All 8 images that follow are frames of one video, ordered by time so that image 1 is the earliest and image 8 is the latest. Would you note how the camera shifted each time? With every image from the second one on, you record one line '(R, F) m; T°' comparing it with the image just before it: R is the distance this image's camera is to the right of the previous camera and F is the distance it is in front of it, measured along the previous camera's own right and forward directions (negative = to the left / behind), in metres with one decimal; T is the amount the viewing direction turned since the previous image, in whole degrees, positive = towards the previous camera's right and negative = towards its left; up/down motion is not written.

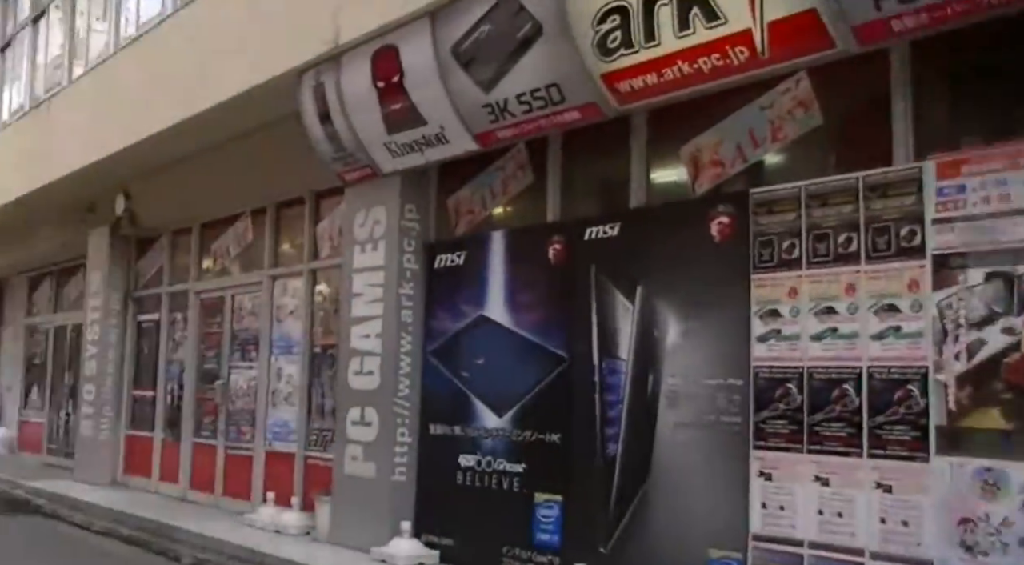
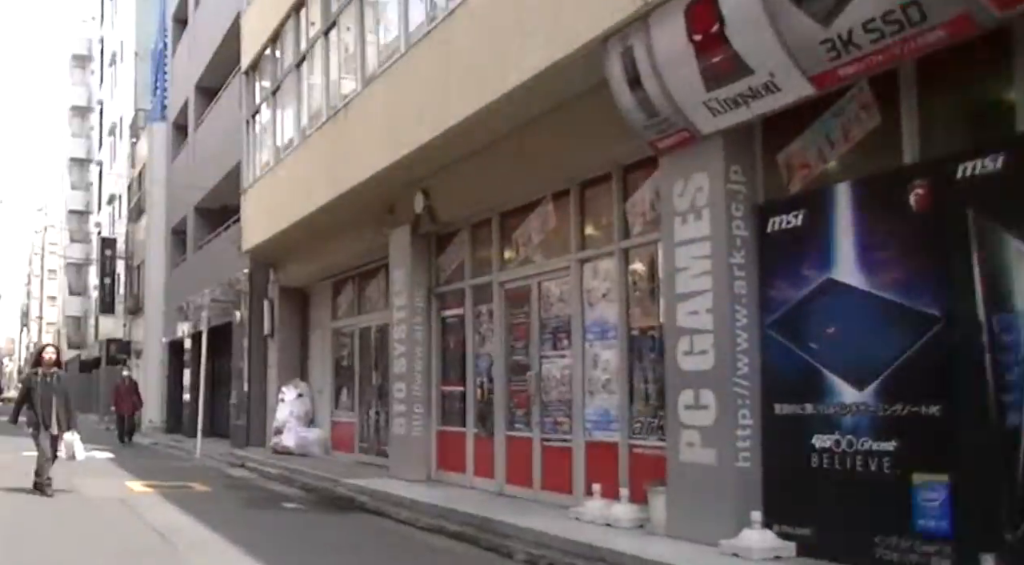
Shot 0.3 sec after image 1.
(-1.3, +0.7) m; -13°
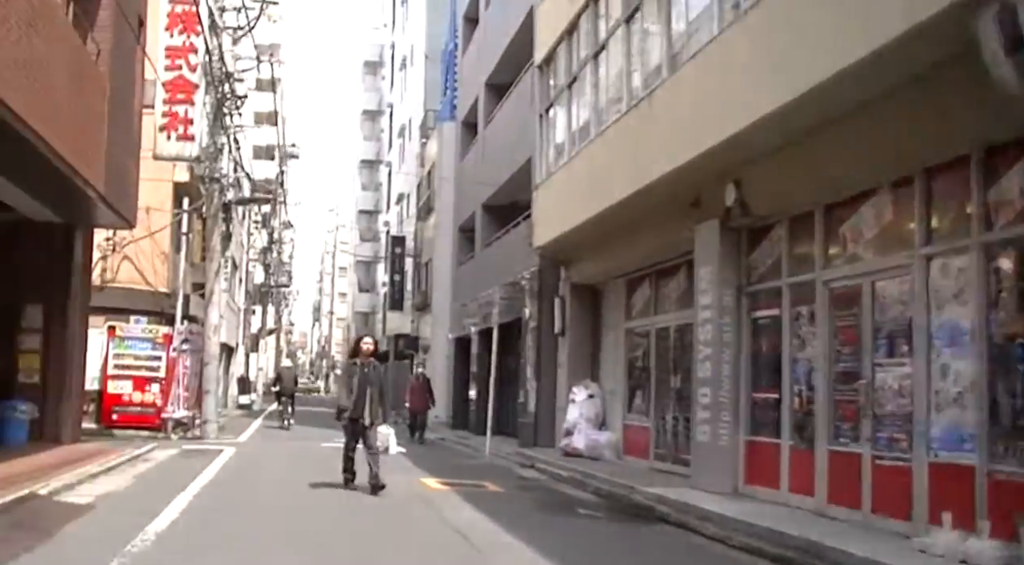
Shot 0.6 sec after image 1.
(-0.9, +0.7) m; -15°
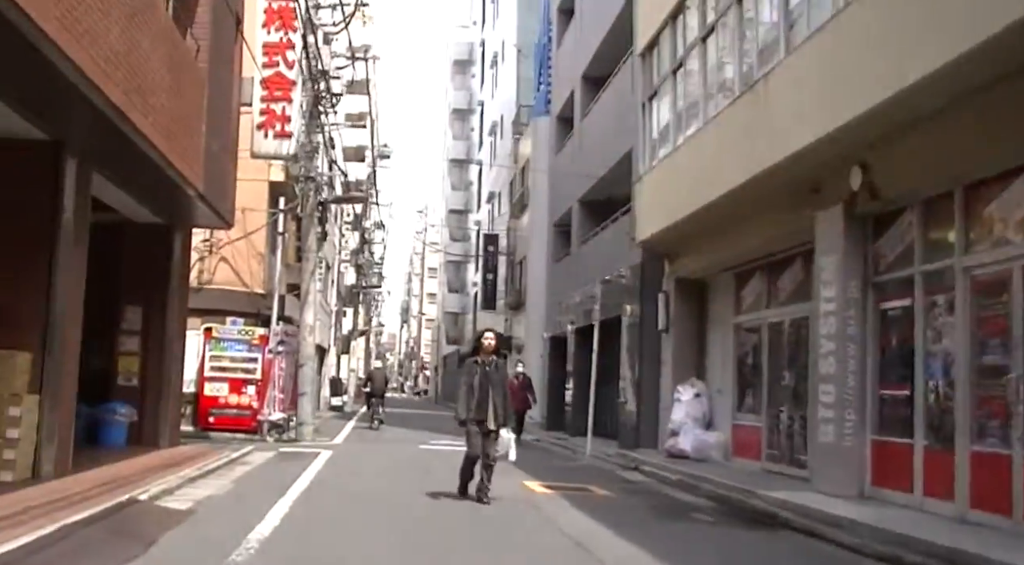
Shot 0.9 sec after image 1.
(-0.3, +0.6) m; -5°
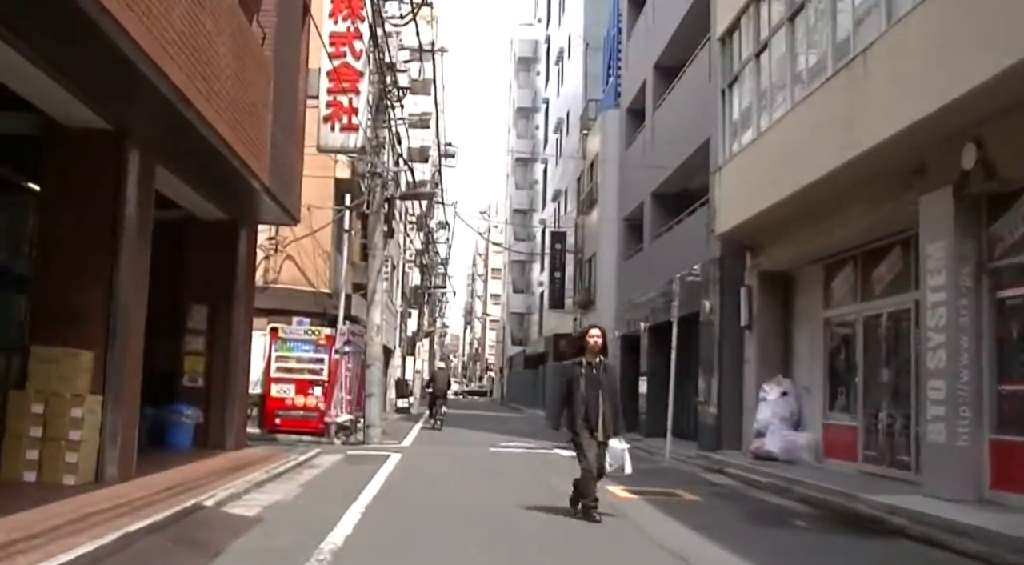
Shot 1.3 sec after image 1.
(-0.2, +0.7) m; -4°
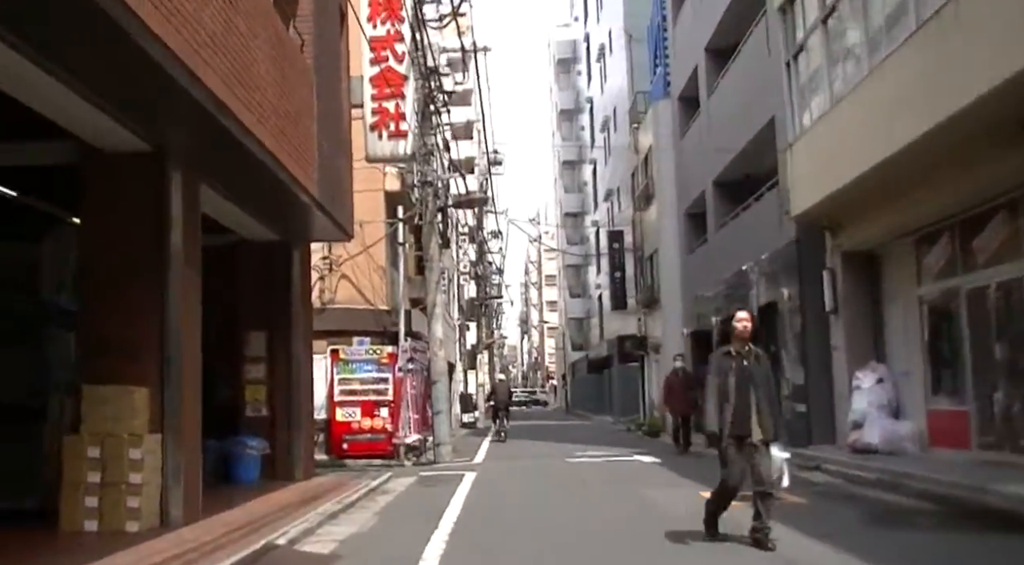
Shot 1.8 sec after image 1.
(-0.2, +0.8) m; -3°
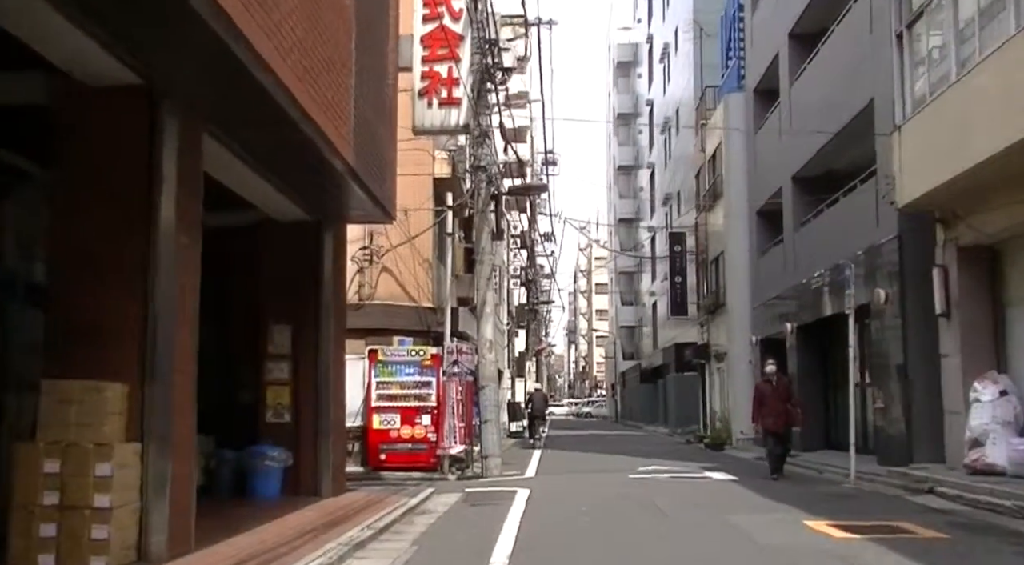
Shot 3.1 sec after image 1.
(-0.2, +1.8) m; -3°
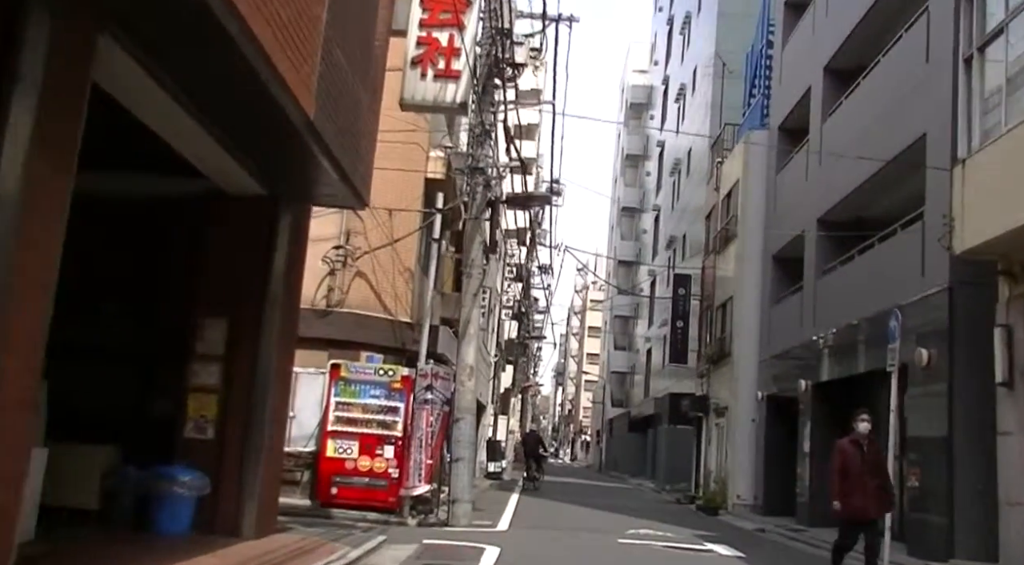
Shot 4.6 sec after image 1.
(0.0, +2.1) m; 0°
